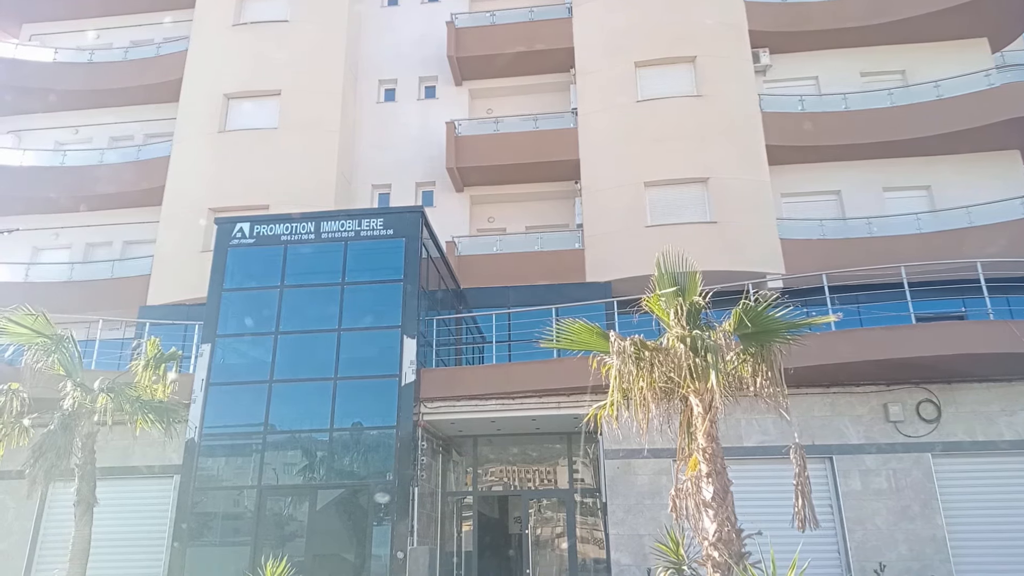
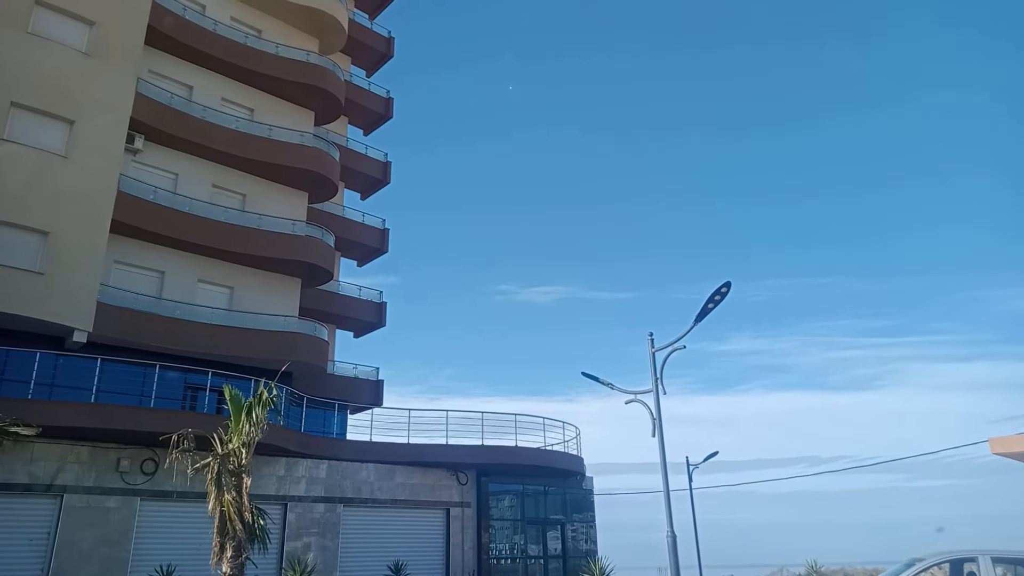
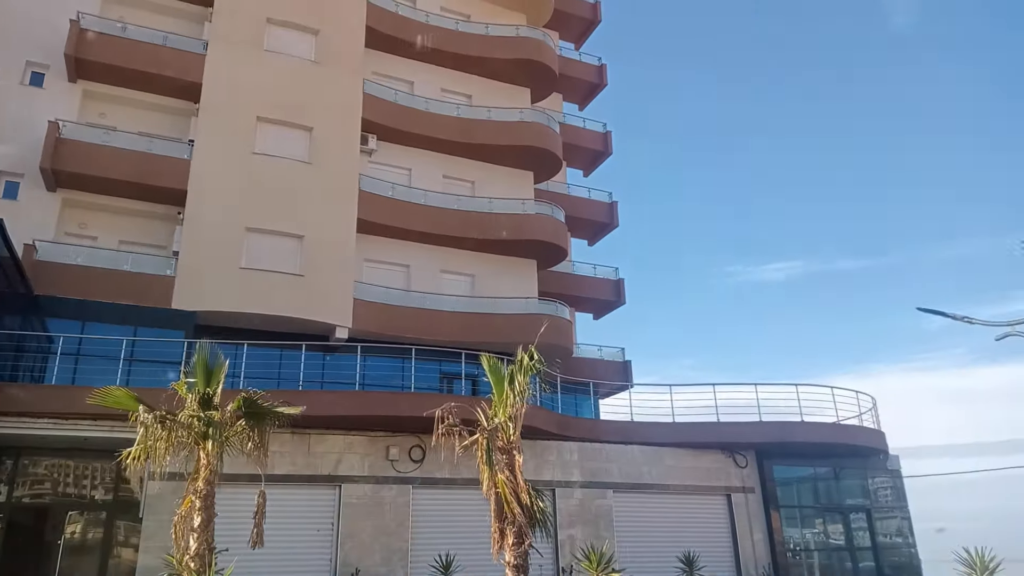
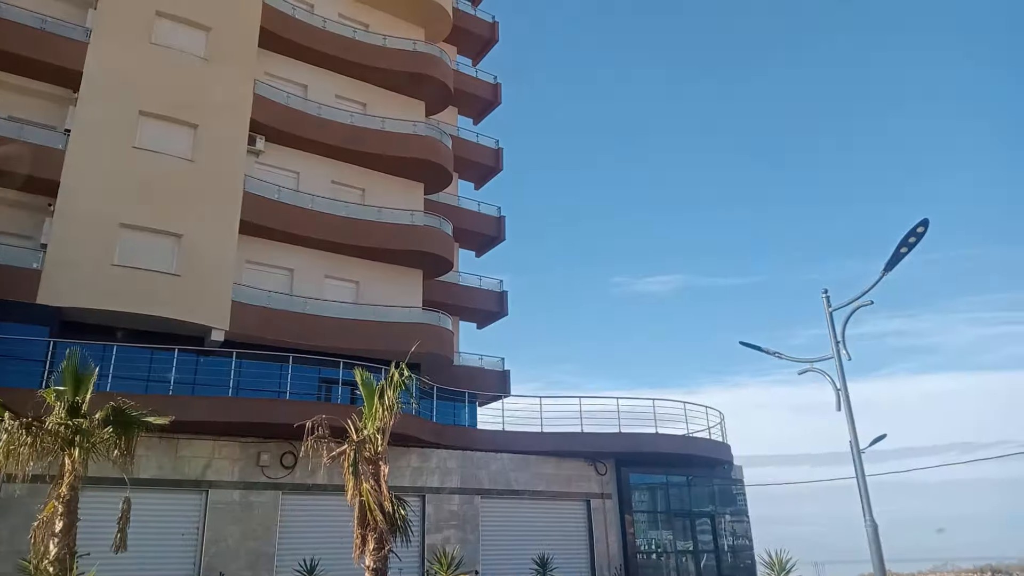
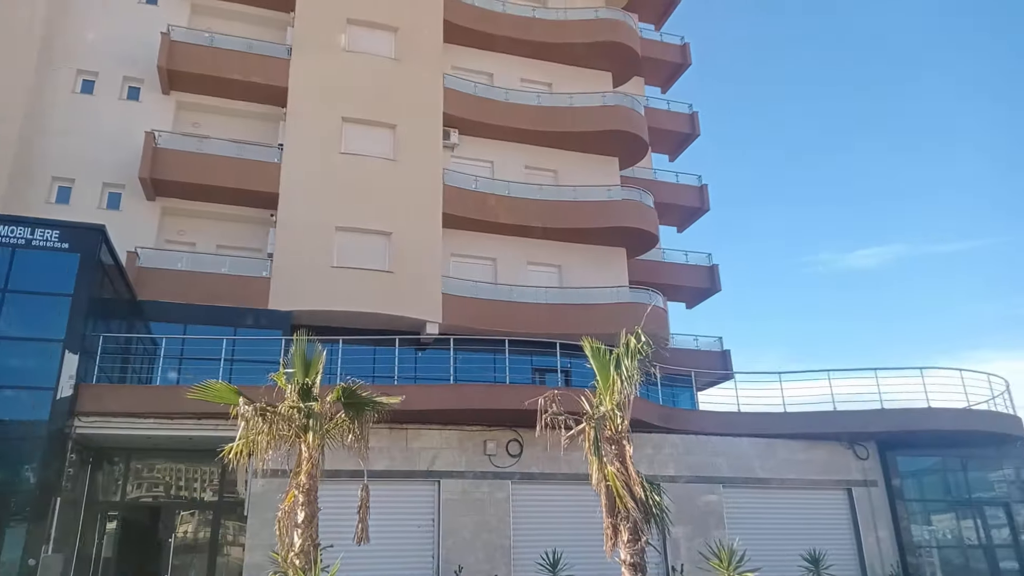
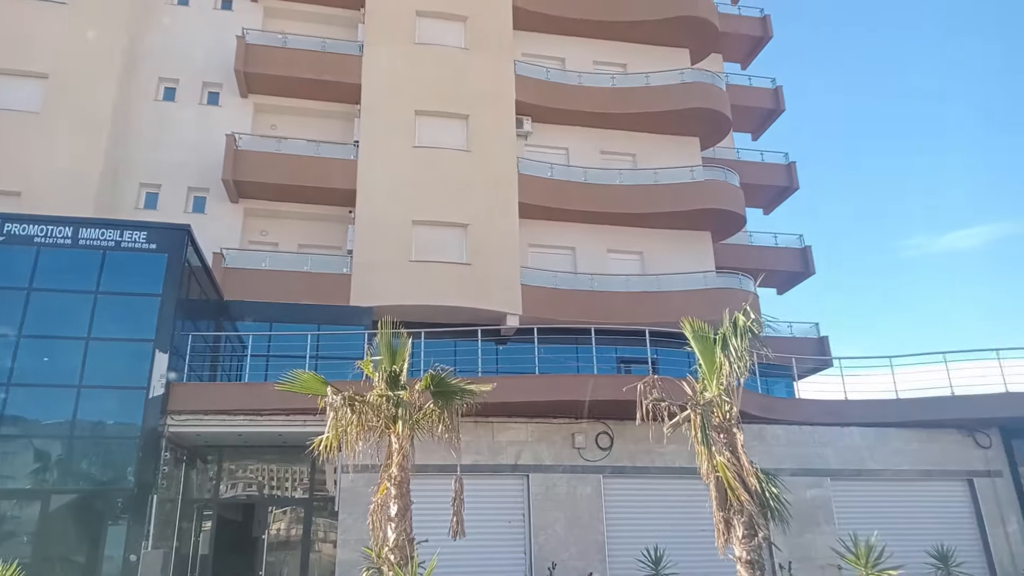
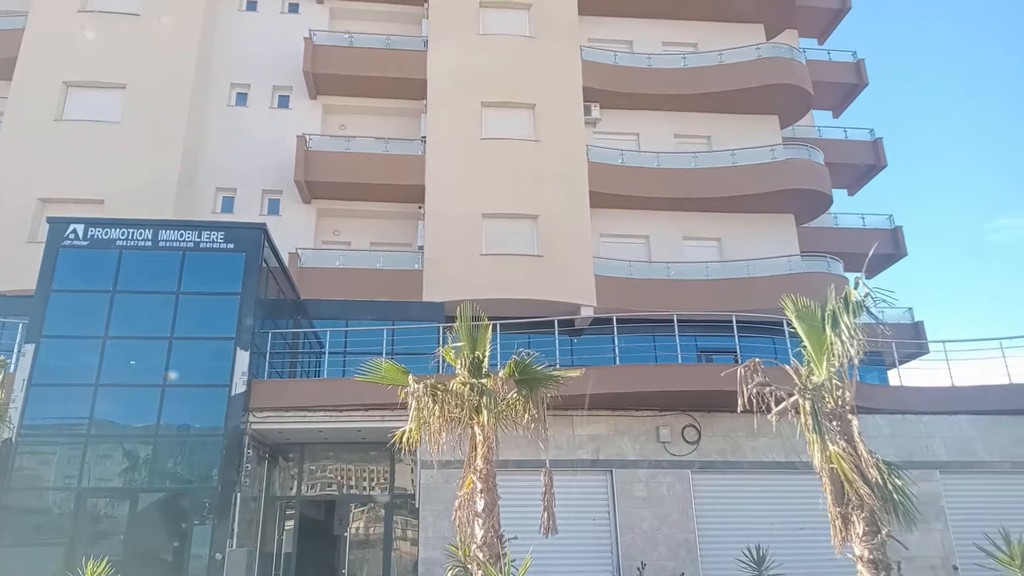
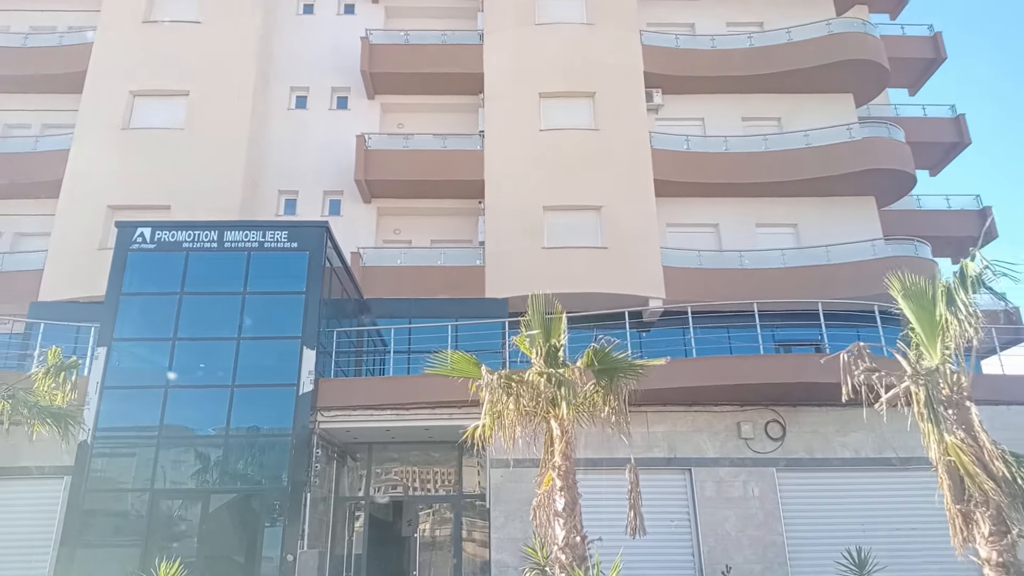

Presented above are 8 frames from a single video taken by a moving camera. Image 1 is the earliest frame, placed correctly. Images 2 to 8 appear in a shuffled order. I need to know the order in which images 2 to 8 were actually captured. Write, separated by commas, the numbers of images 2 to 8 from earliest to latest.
8, 7, 6, 5, 3, 4, 2
